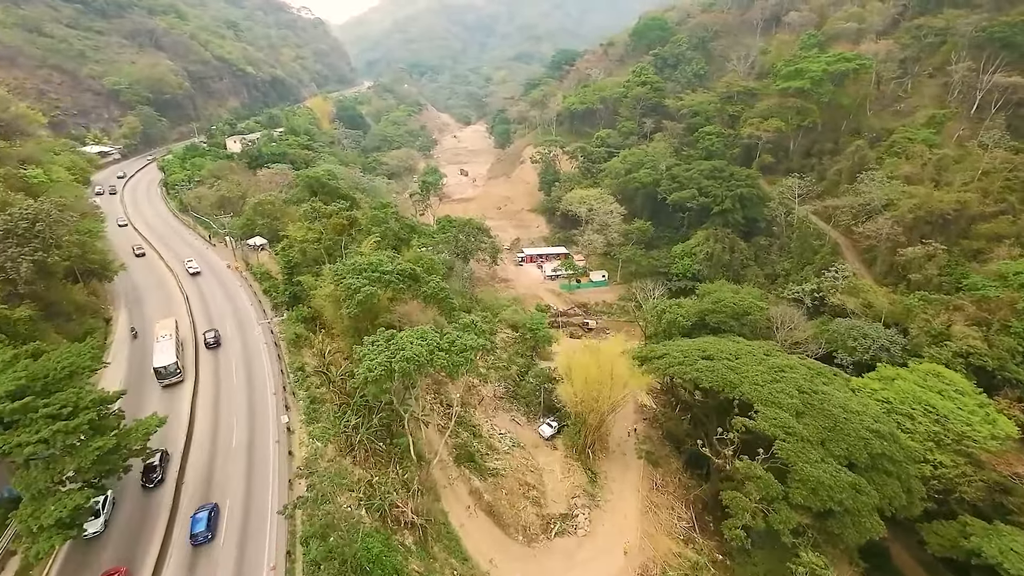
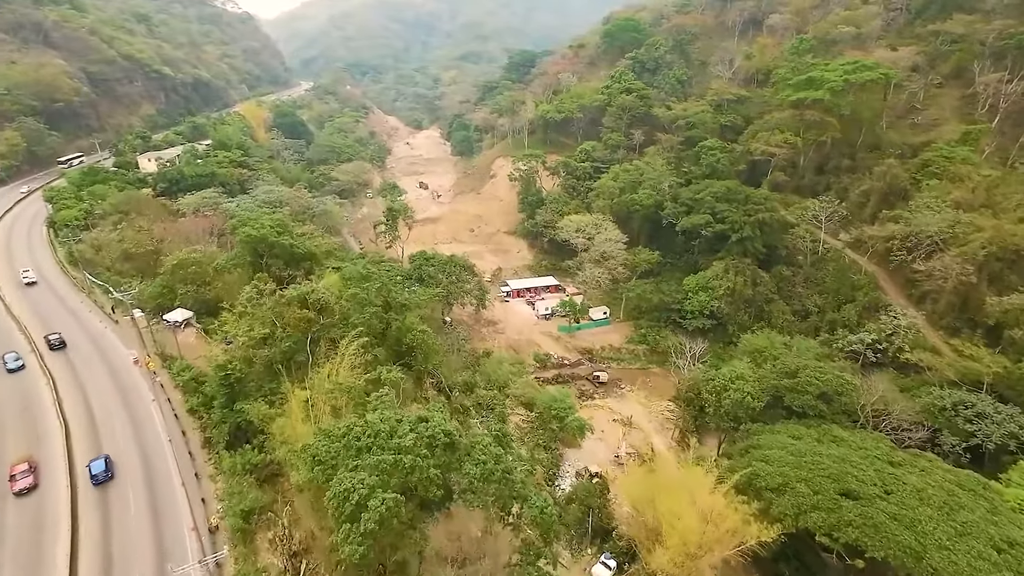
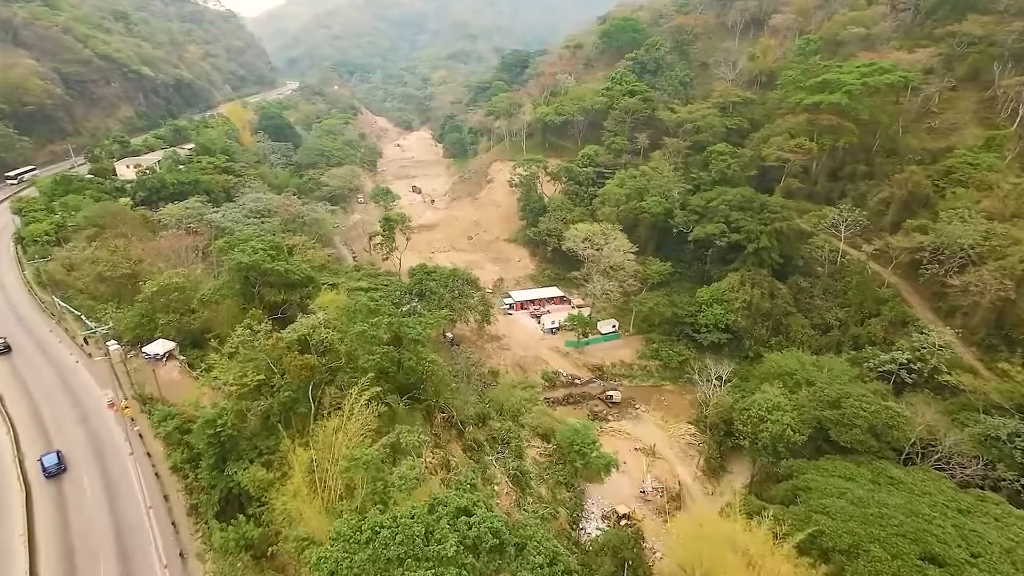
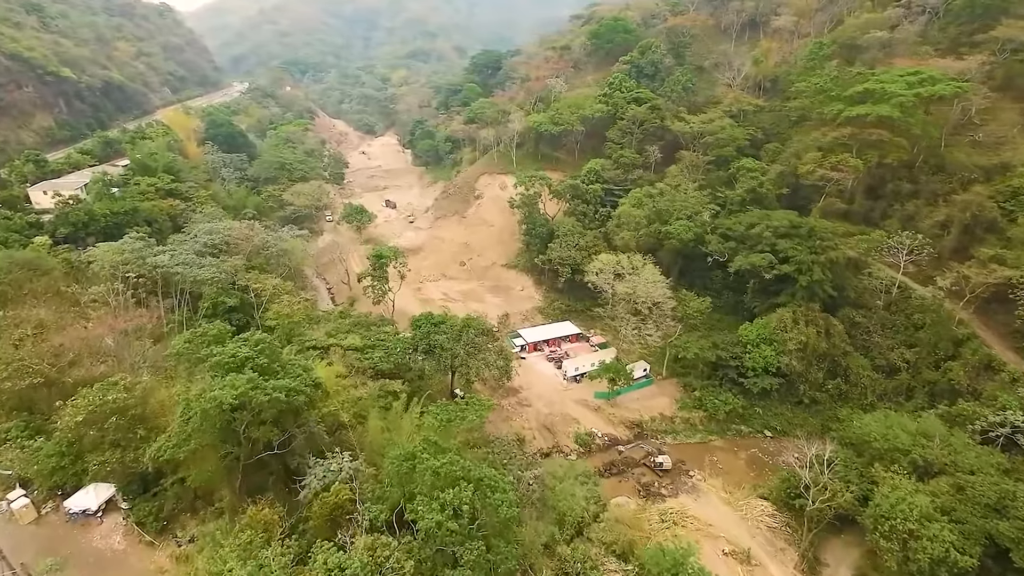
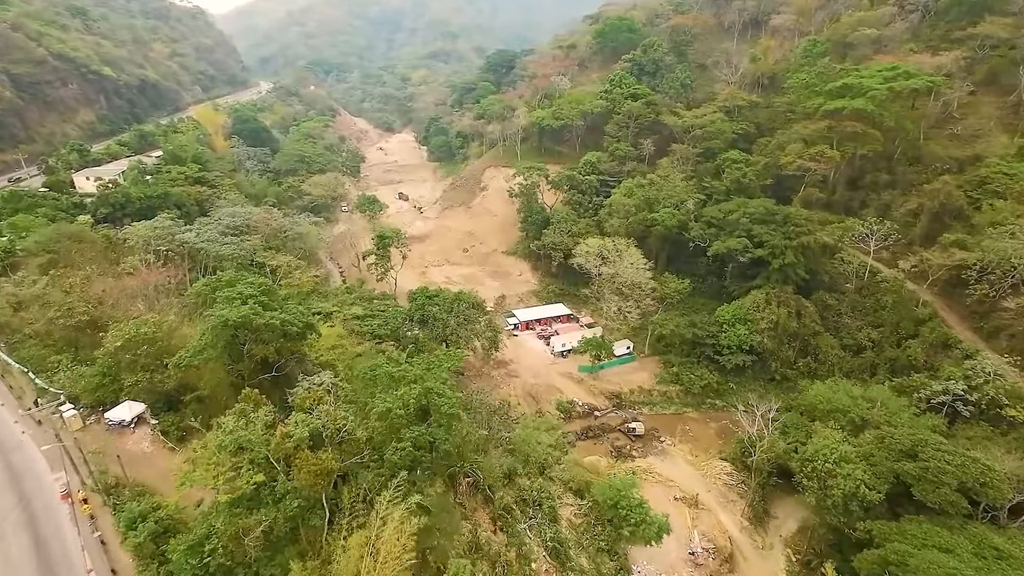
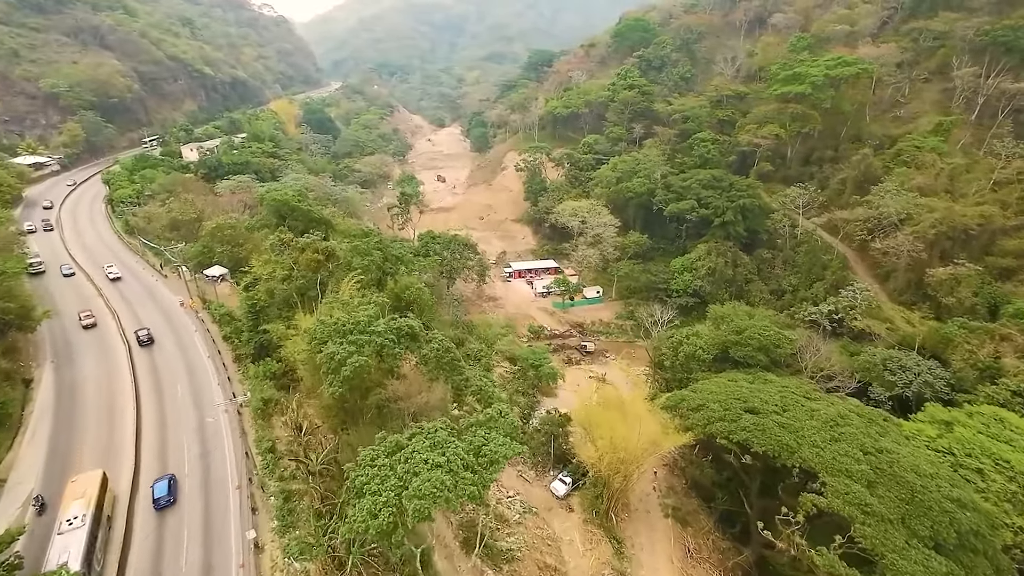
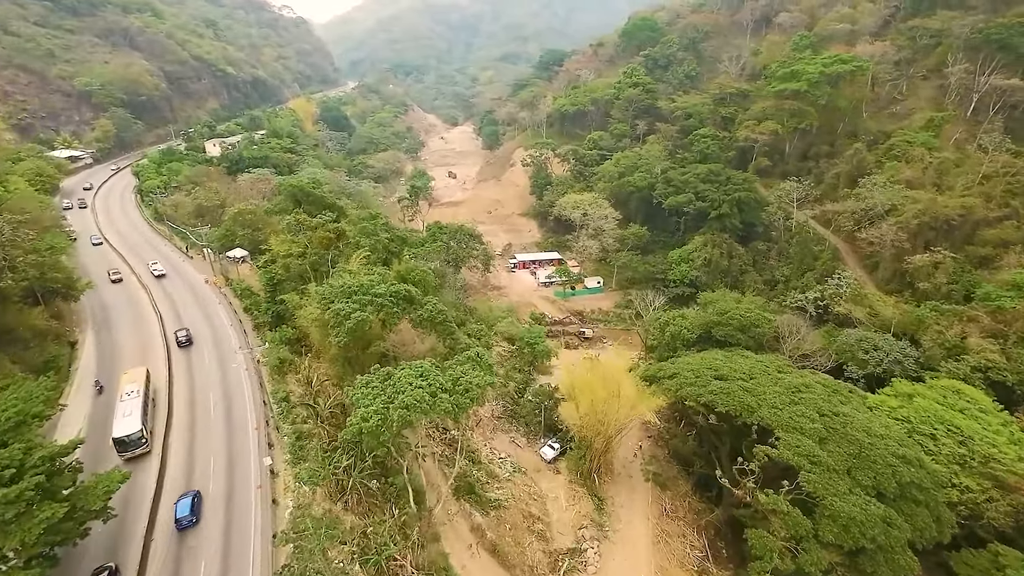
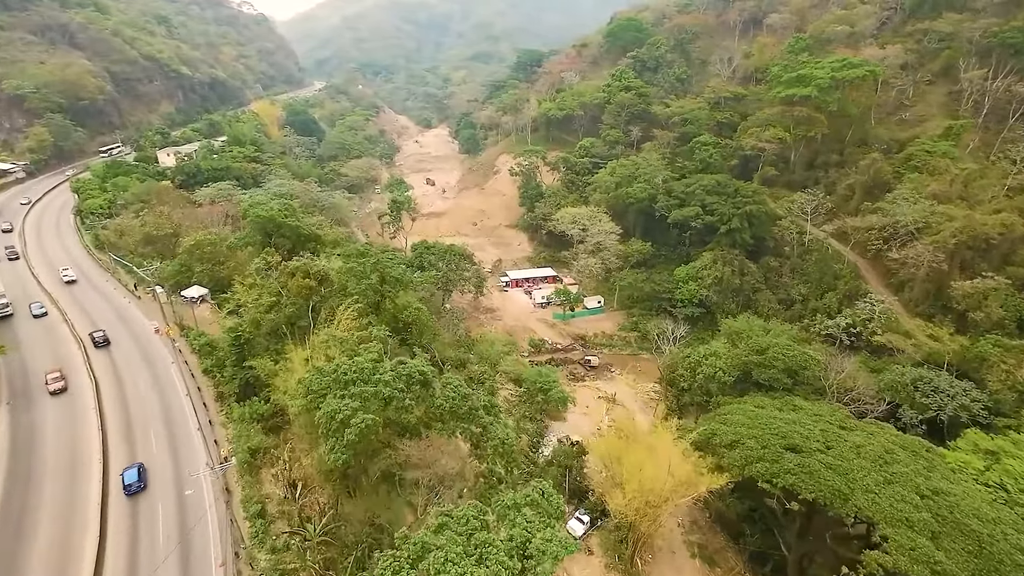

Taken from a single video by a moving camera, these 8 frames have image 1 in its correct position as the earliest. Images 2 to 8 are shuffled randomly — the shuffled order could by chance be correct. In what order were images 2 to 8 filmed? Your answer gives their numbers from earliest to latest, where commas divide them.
7, 6, 8, 2, 3, 5, 4
